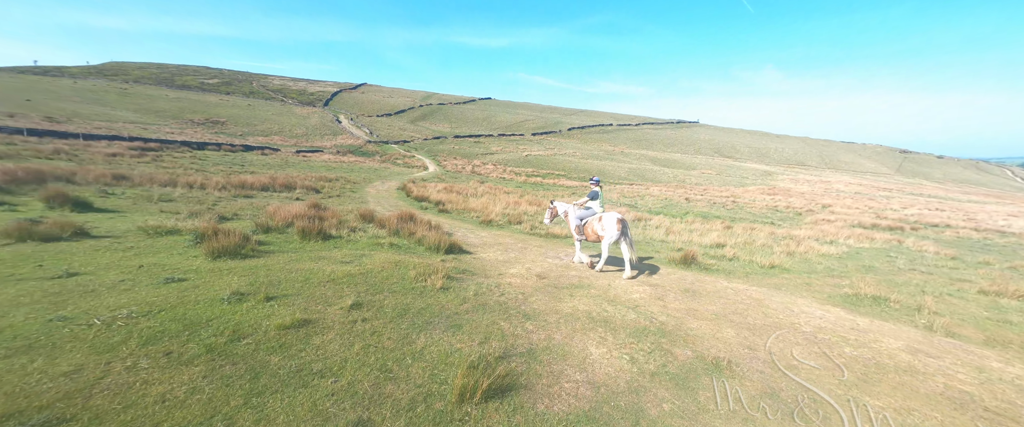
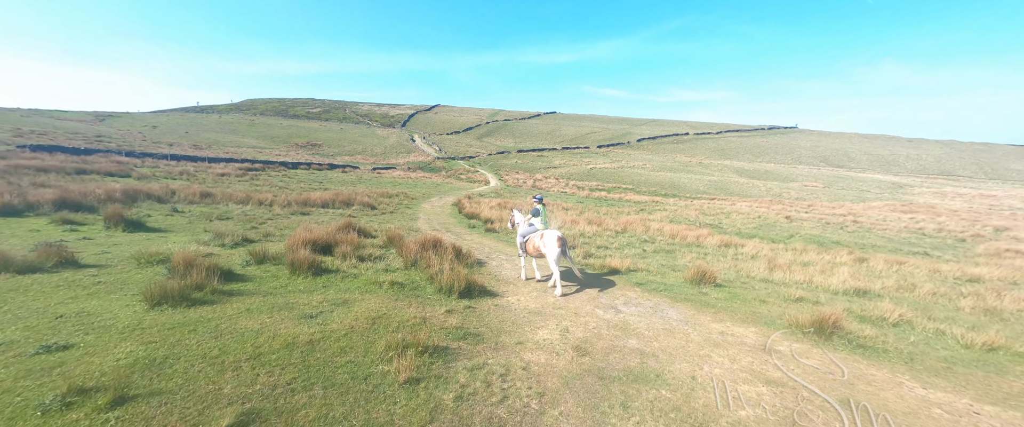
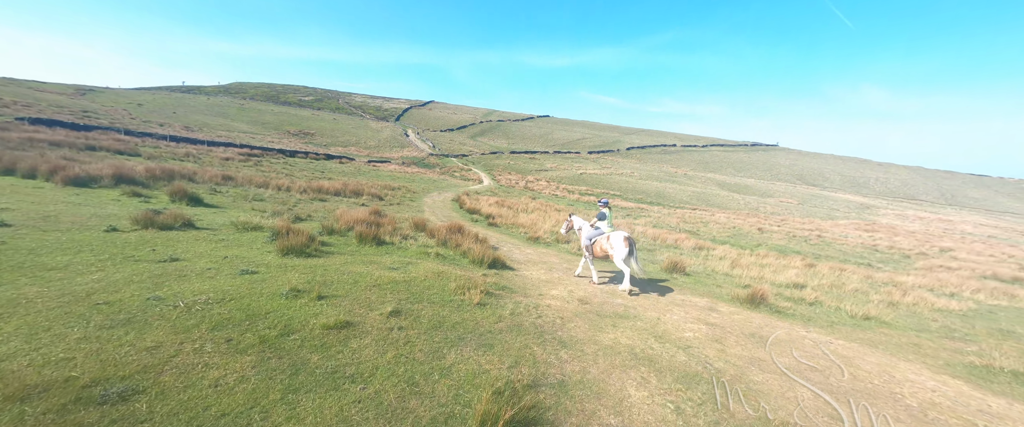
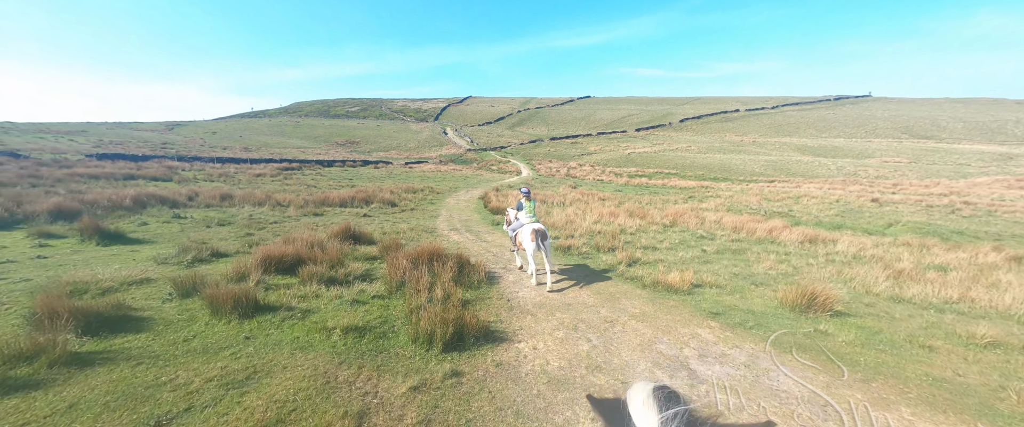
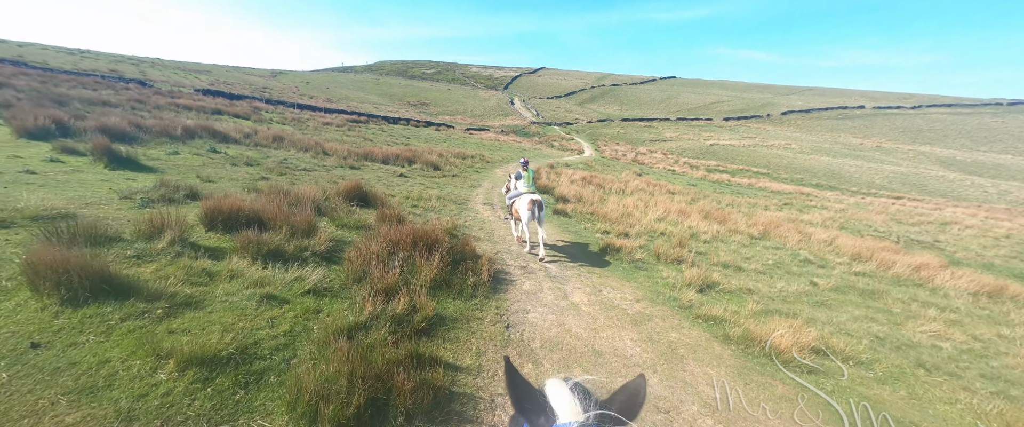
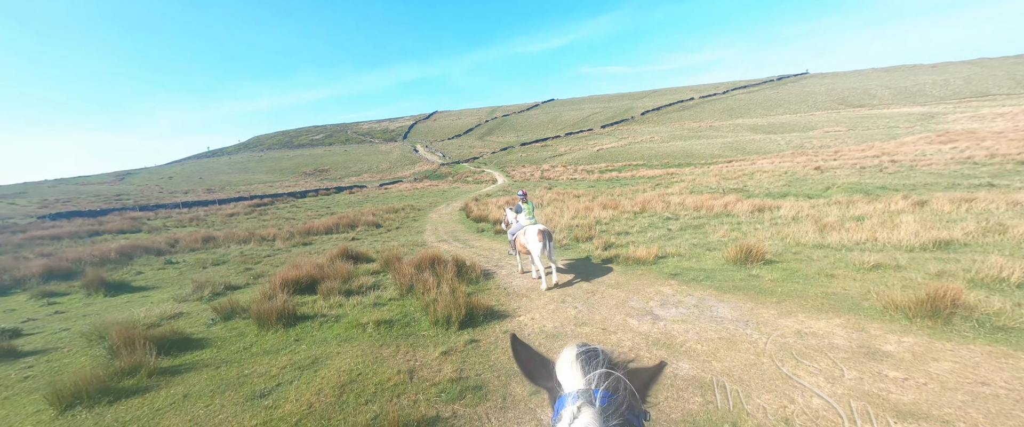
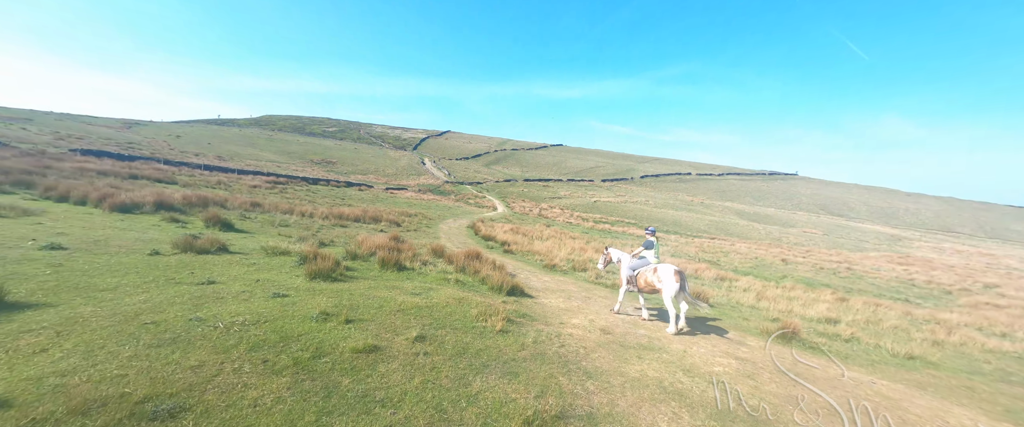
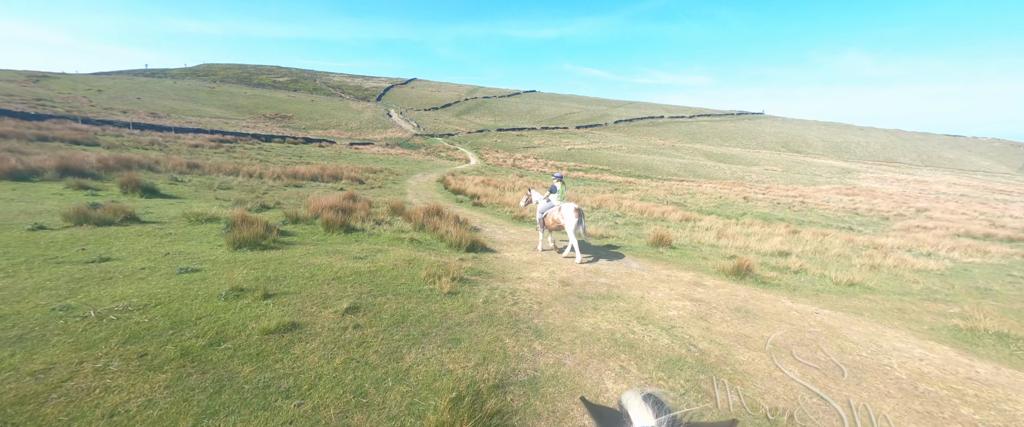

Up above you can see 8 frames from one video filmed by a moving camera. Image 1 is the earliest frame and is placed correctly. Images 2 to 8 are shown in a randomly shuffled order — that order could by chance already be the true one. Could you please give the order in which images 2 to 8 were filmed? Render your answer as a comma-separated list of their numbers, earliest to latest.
7, 3, 8, 2, 6, 4, 5
